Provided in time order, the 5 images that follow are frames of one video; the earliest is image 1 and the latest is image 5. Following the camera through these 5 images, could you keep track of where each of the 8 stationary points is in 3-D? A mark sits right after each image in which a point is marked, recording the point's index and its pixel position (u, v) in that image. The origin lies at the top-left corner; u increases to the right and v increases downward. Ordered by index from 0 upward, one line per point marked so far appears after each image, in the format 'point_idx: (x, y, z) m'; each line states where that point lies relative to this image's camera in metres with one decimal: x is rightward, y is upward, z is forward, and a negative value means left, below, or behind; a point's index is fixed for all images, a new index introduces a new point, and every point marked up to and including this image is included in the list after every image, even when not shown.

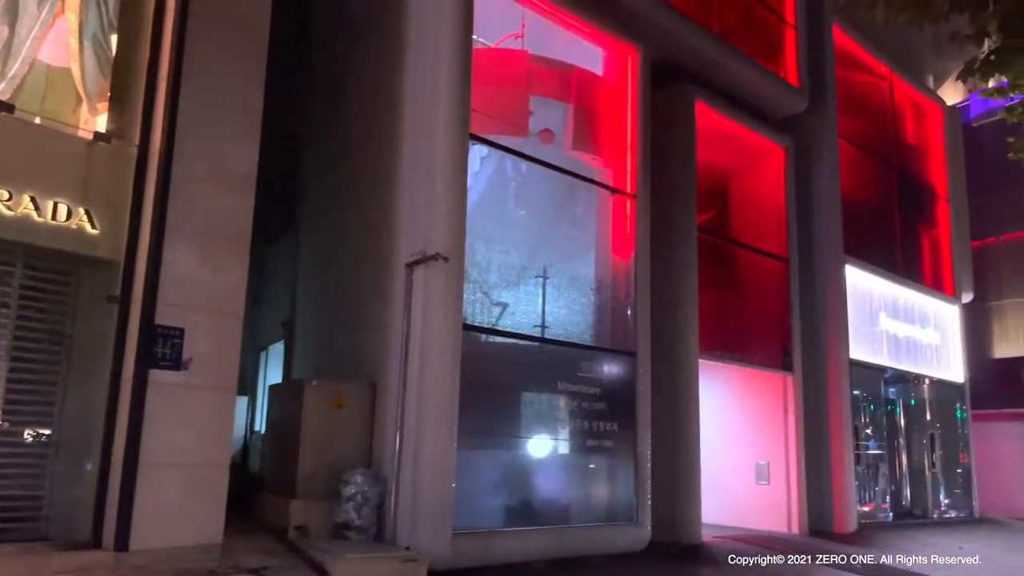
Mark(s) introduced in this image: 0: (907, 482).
0: (+8.1, -4.0, +16.7) m
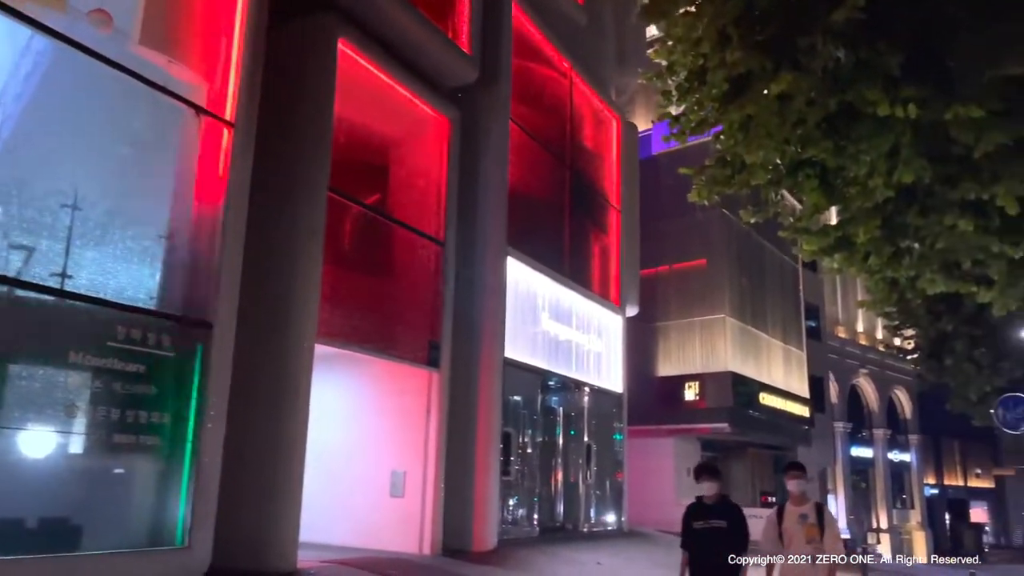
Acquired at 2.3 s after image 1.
0: (+0.9, -4.0, +15.9) m
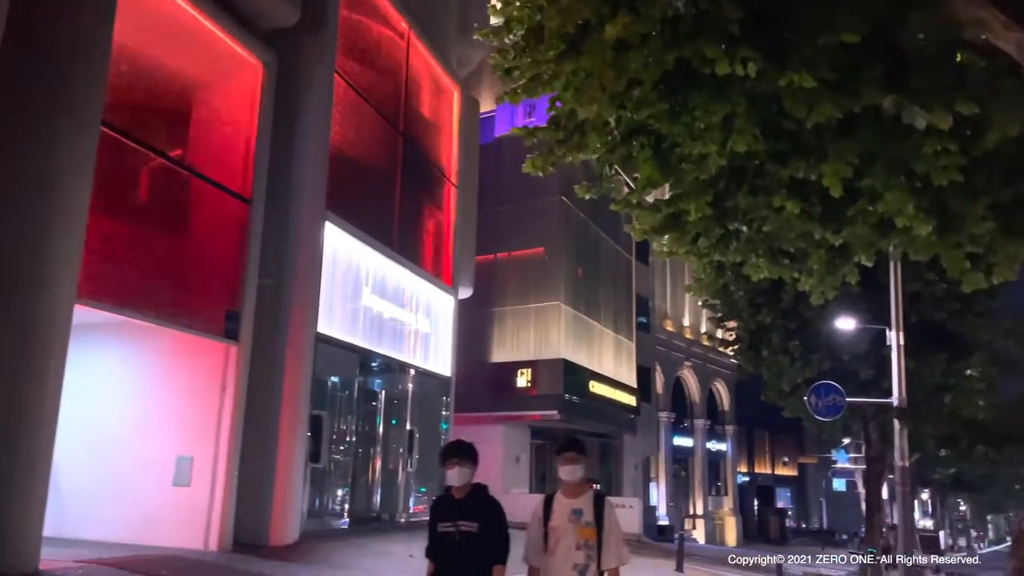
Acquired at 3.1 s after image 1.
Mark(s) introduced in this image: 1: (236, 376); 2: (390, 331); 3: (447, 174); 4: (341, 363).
0: (-2.5, -3.5, +14.8) m
1: (-3.7, -1.2, +11.0) m
2: (-2.3, -0.8, +15.2) m
3: (-1.5, +2.5, +18.1) m
4: (-2.9, -1.2, +13.5) m
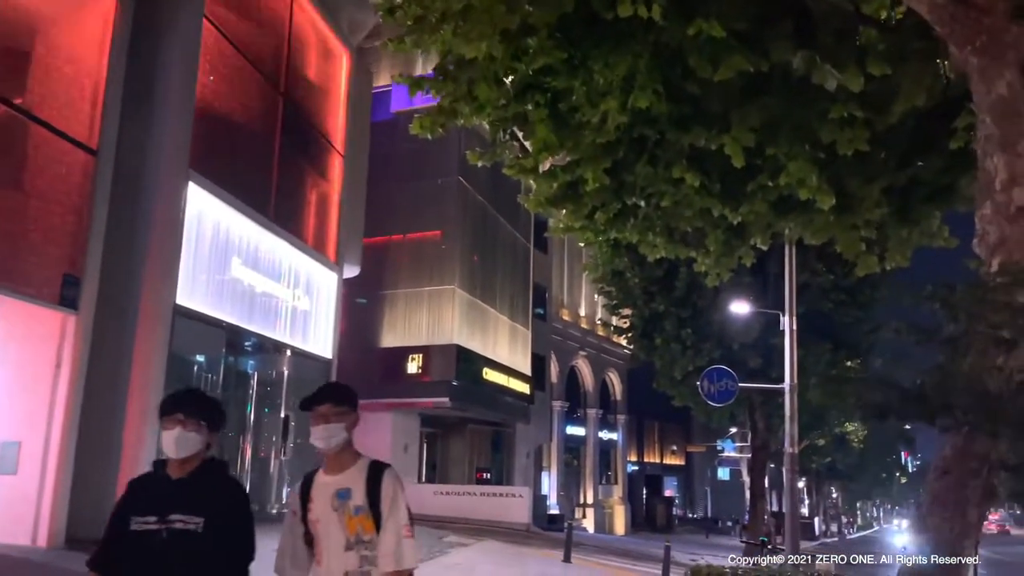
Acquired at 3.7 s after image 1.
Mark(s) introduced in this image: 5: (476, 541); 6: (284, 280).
0: (-4.5, -3.1, +13.6) m
1: (-5.1, -0.7, +9.6) m
2: (-4.3, -0.3, +14.0) m
3: (-3.7, +3.0, +16.9) m
4: (-4.6, -0.8, +12.3) m
5: (-0.8, -5.0, +16.1) m
6: (-4.1, +0.1, +14.7) m
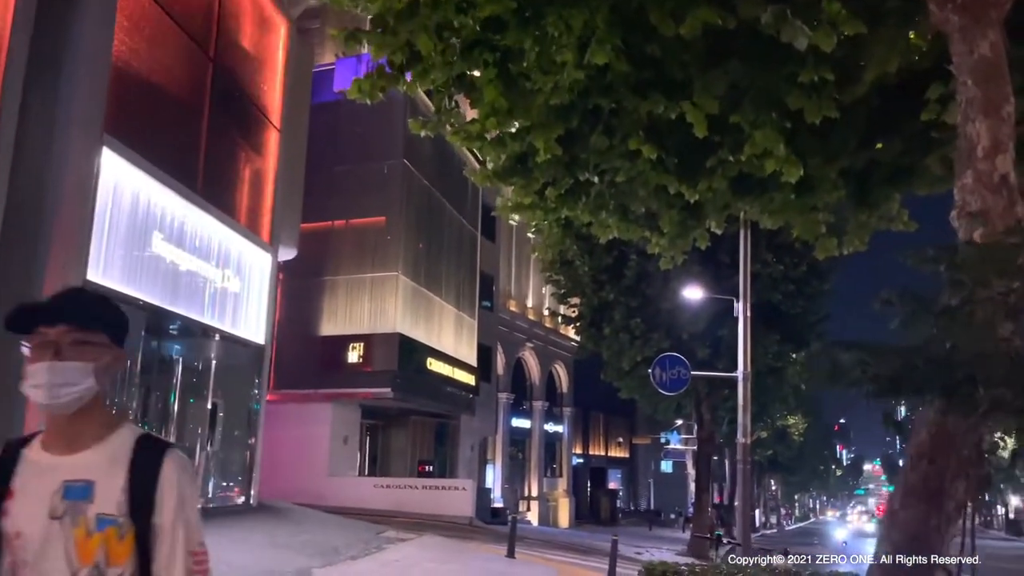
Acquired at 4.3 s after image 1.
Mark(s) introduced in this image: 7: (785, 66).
0: (-5.4, -2.7, +12.7) m
1: (-5.8, -0.4, +8.6) m
2: (-5.2, 0.0, +13.1) m
3: (-4.7, +3.3, +16.0) m
4: (-5.4, -0.4, +11.3) m
5: (-1.9, -4.7, +15.4) m
6: (-5.0, +0.5, +13.8) m
7: (+2.4, +1.9, +7.0) m
